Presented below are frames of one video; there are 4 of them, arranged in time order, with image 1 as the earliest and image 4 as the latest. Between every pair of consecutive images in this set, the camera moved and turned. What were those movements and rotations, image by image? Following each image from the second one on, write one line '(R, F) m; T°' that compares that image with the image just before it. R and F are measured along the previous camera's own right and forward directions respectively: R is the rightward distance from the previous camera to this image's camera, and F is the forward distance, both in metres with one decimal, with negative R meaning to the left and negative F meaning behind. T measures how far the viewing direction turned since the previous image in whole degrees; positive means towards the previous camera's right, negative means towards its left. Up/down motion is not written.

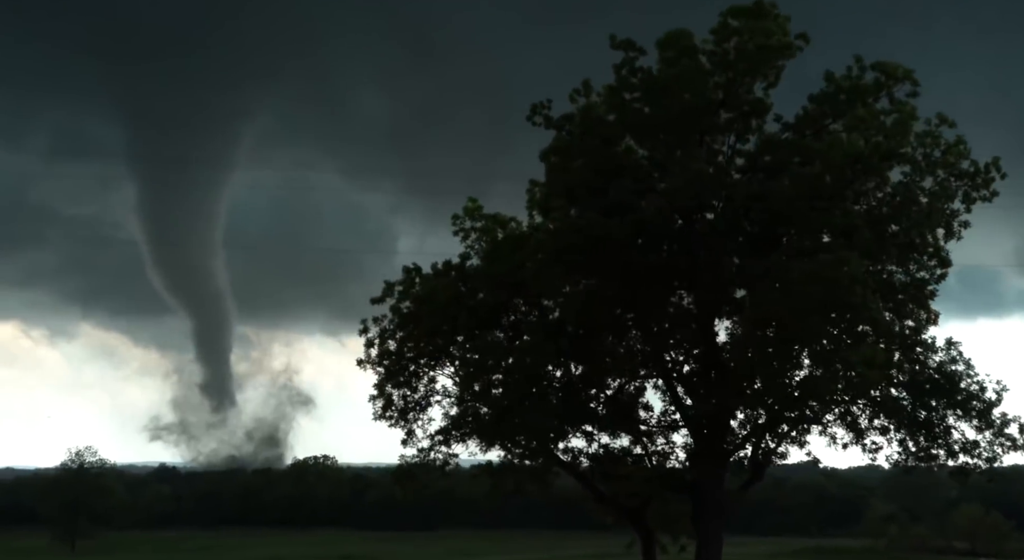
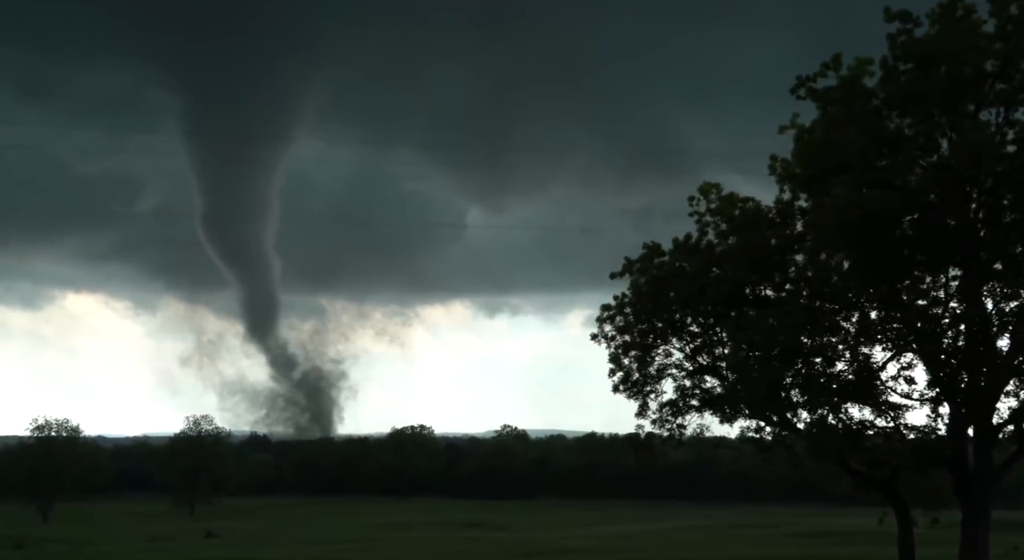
(-1.4, -0.2) m; -5°
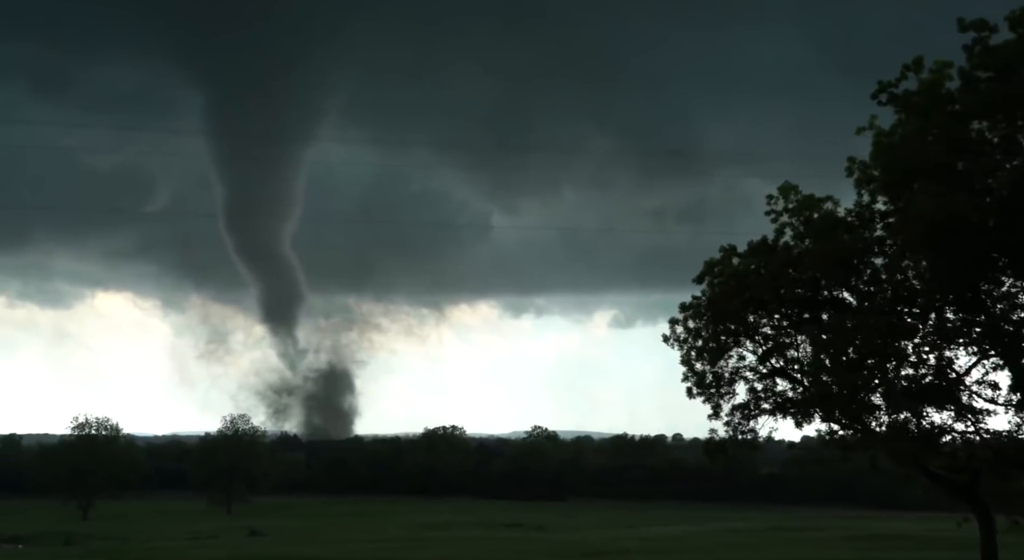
(-0.4, 0.0) m; -2°
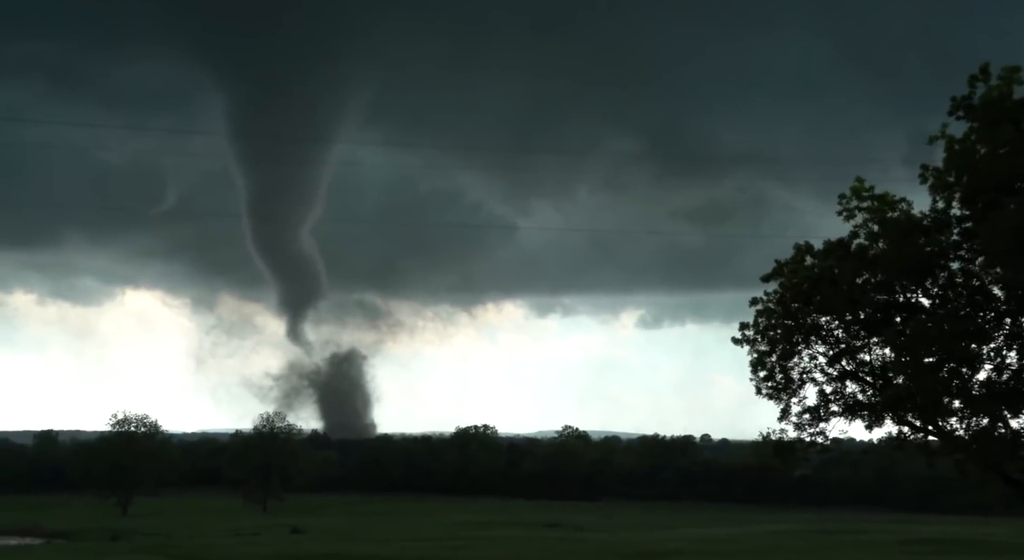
(-0.4, 0.0) m; -2°
